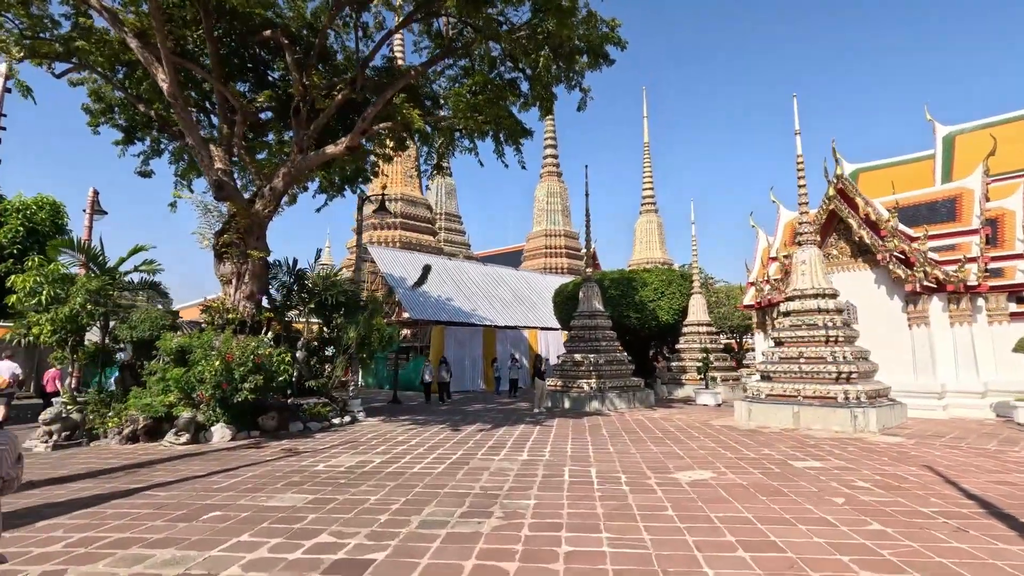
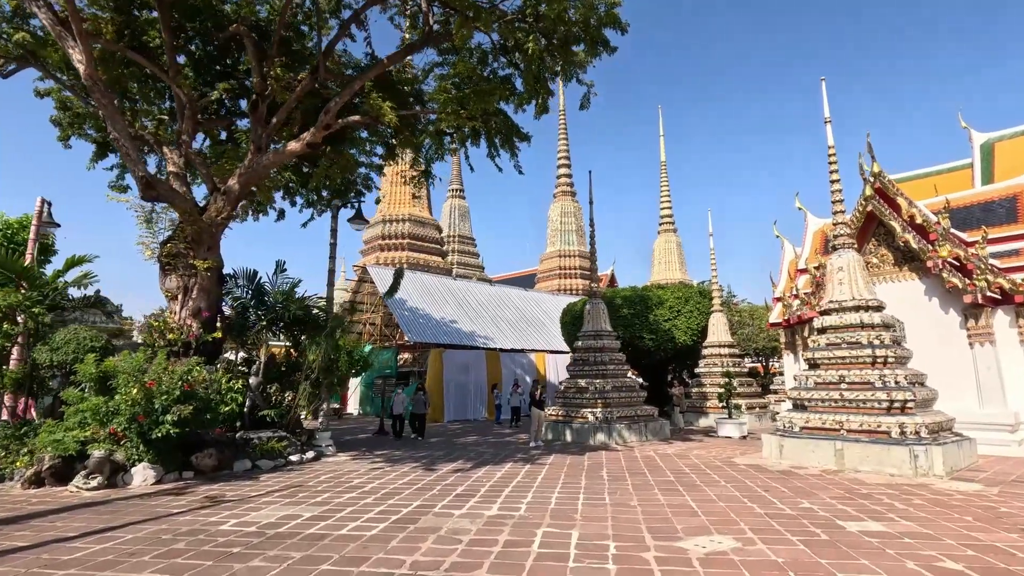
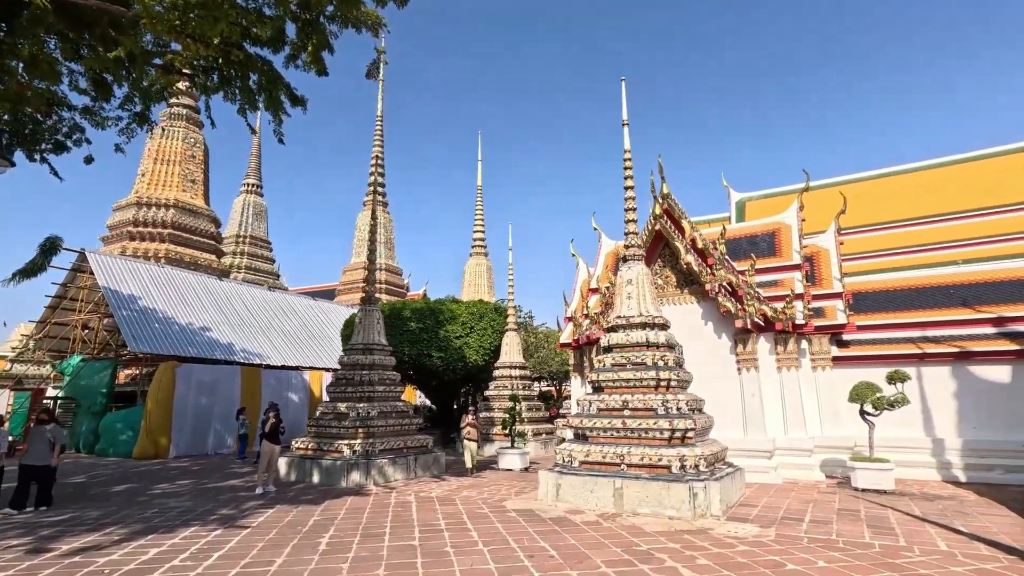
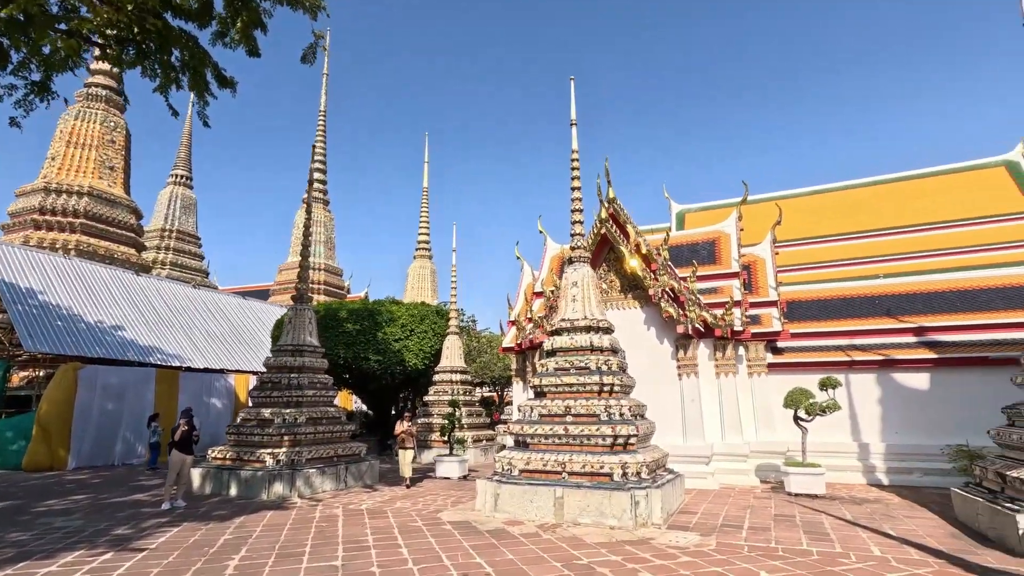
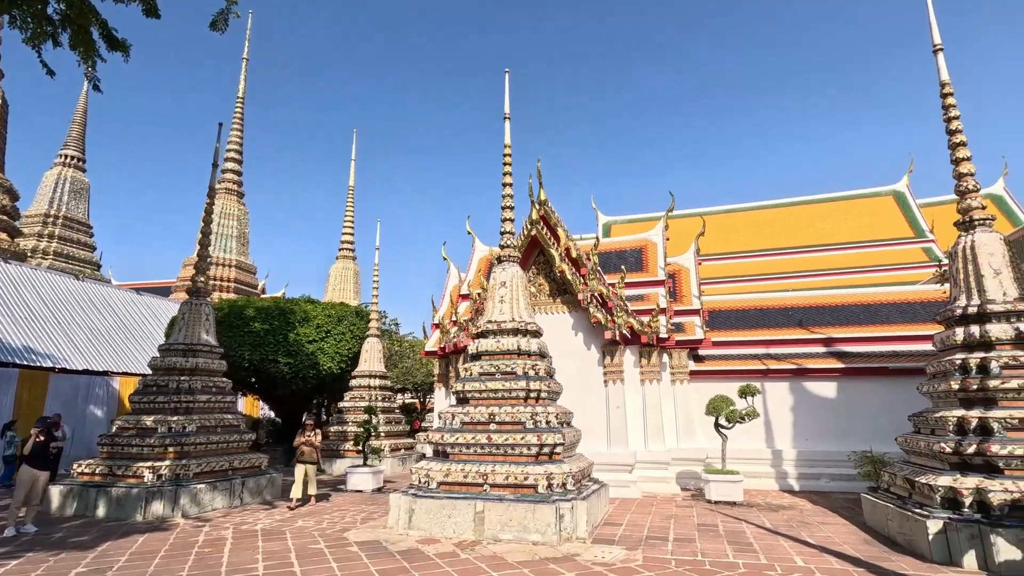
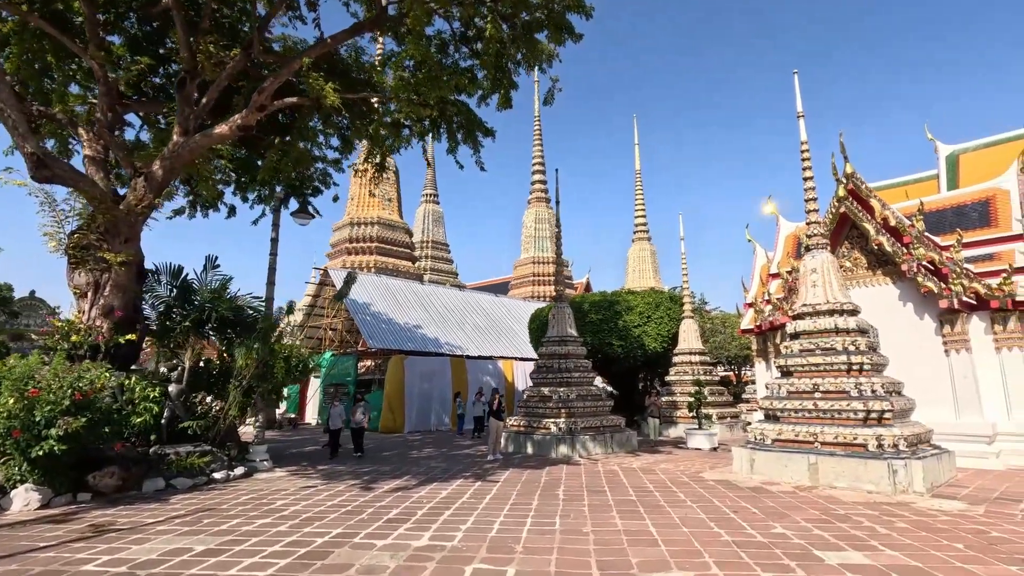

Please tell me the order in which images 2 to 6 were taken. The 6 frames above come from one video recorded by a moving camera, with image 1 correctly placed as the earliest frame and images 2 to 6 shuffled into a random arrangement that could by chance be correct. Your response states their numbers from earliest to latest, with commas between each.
2, 6, 3, 4, 5
